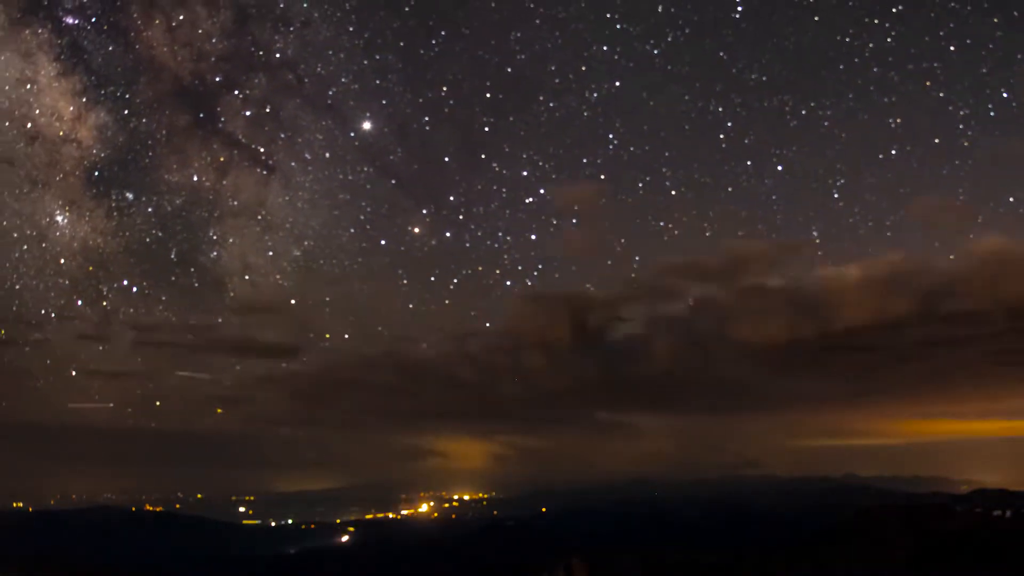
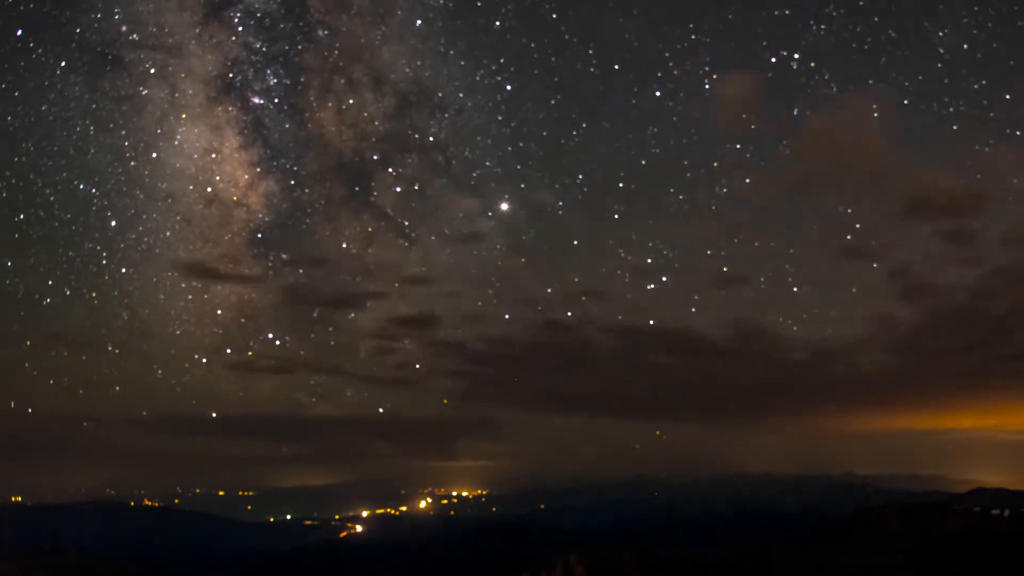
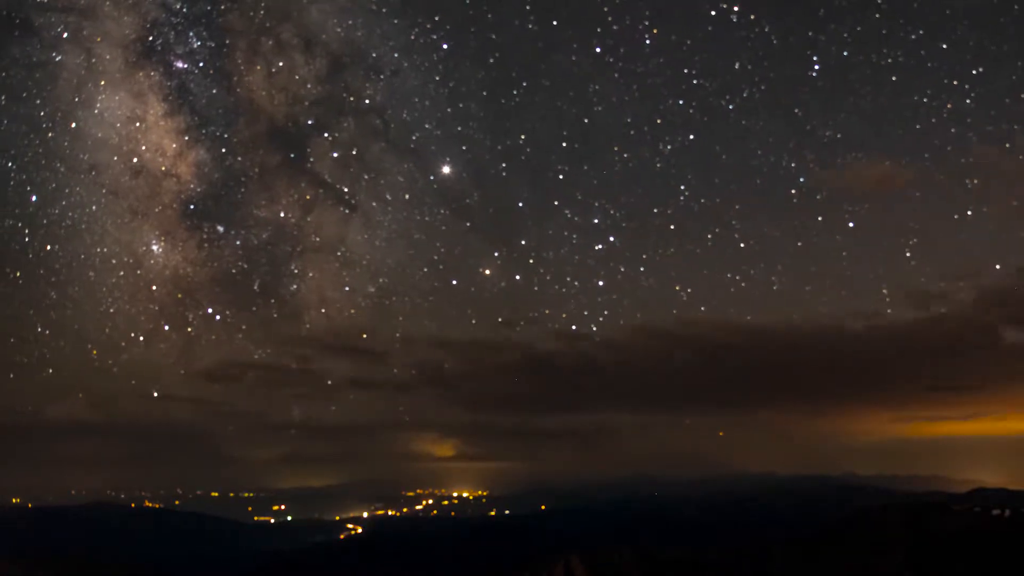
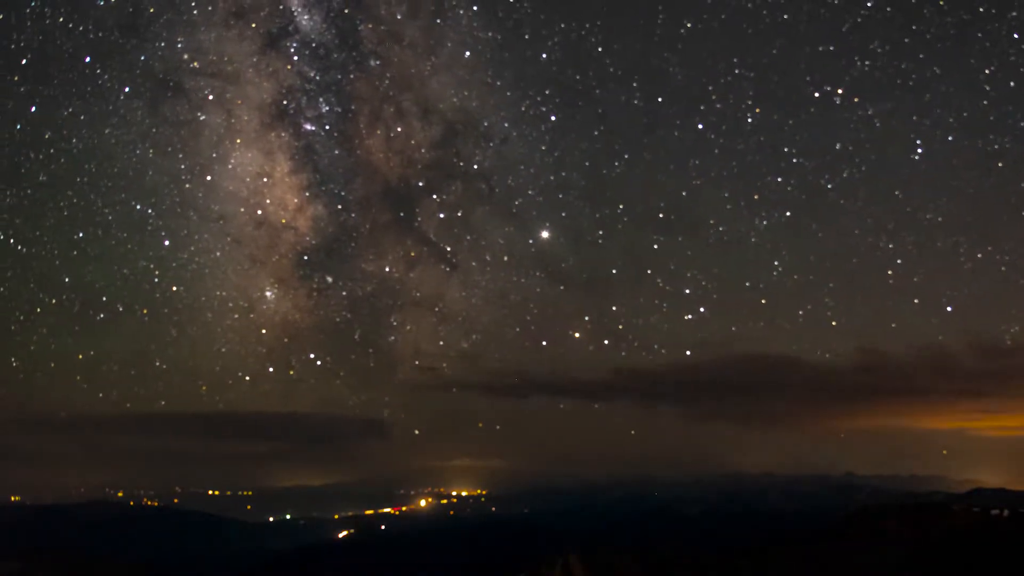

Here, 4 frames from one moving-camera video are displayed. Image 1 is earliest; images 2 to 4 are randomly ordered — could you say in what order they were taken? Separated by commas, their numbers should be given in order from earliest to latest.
3, 2, 4
